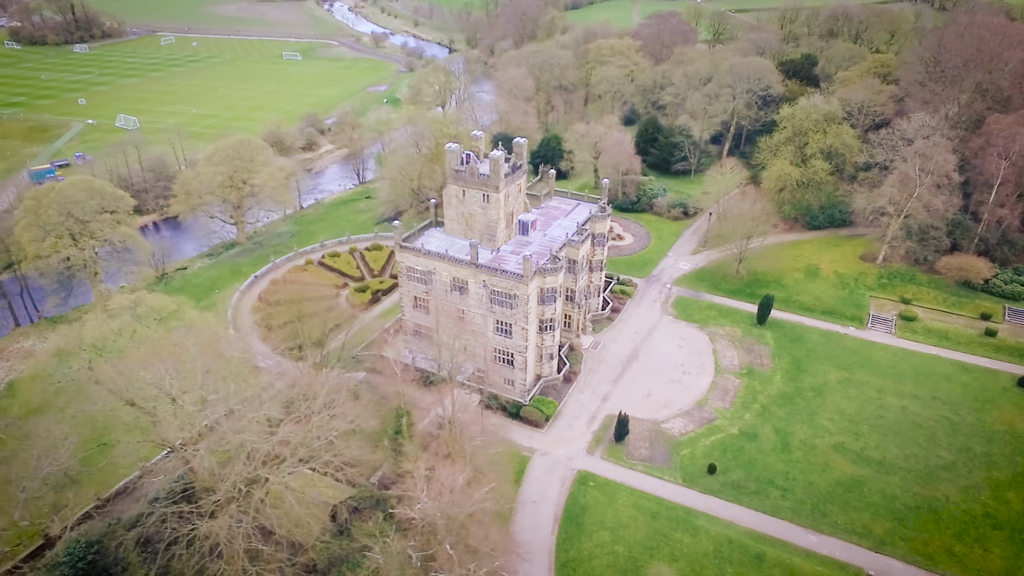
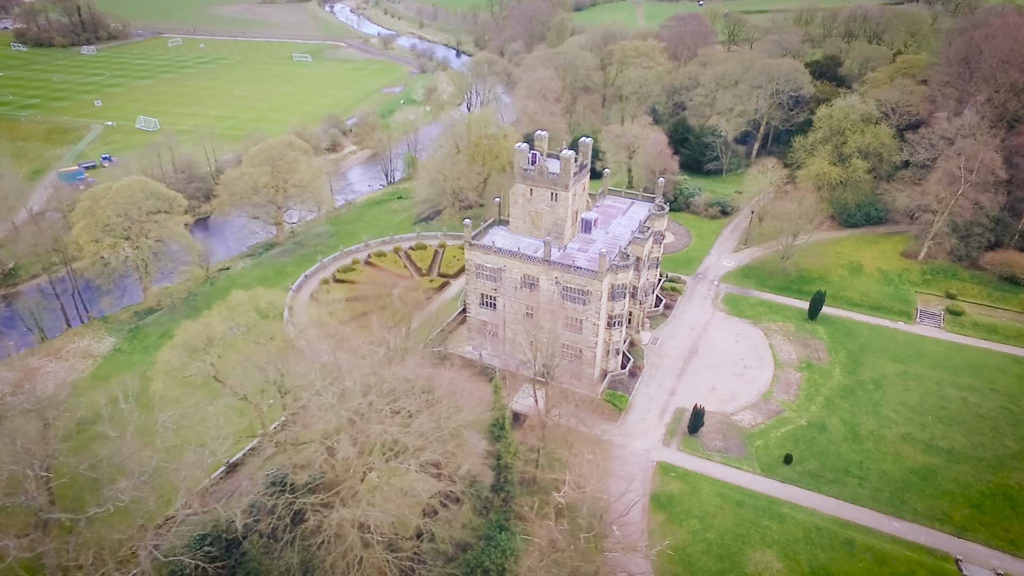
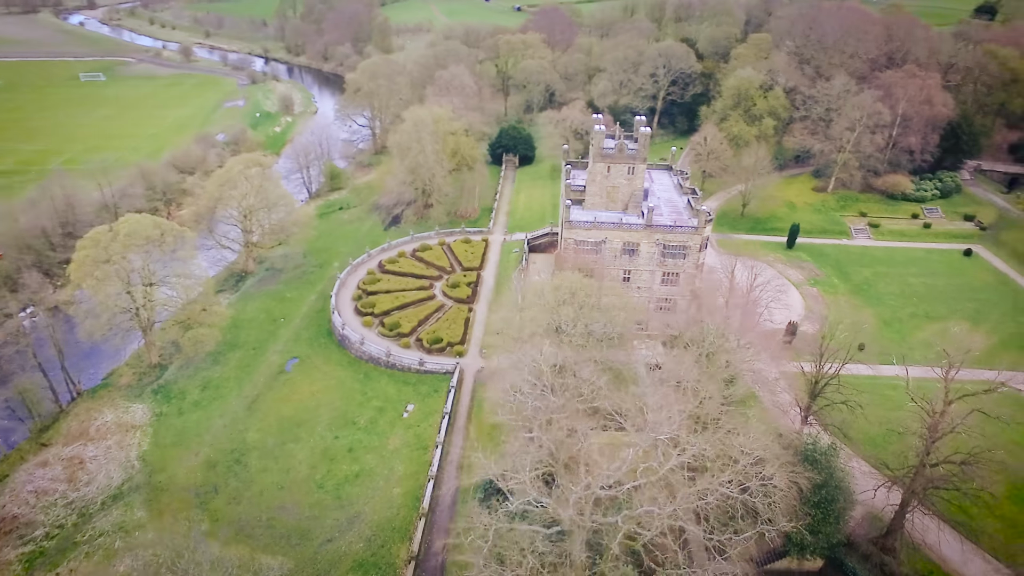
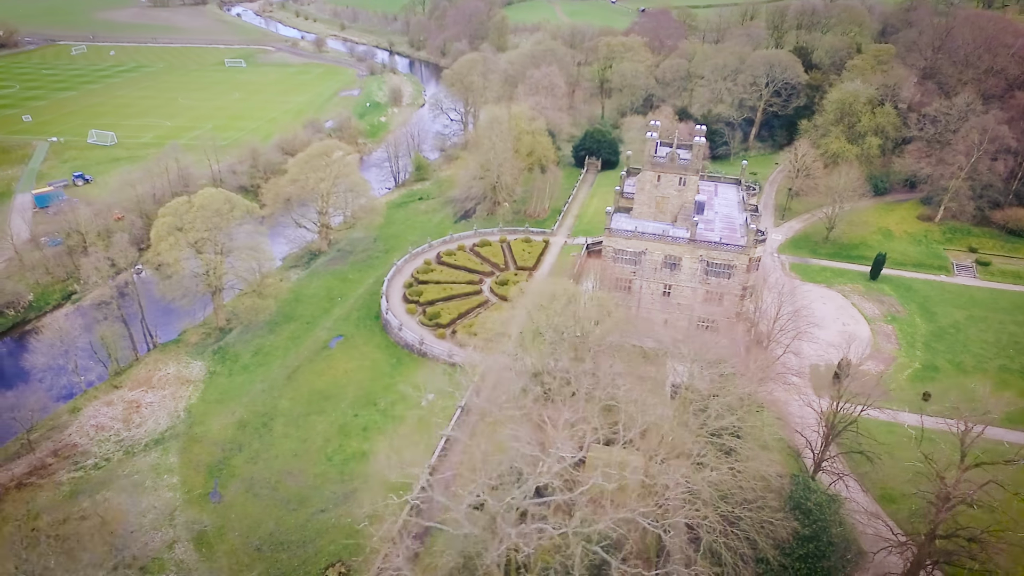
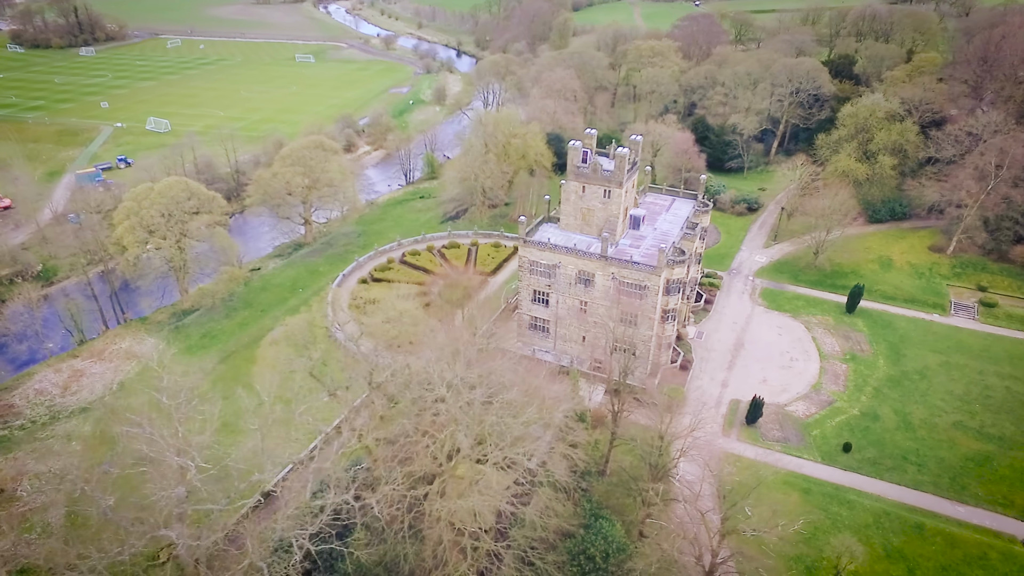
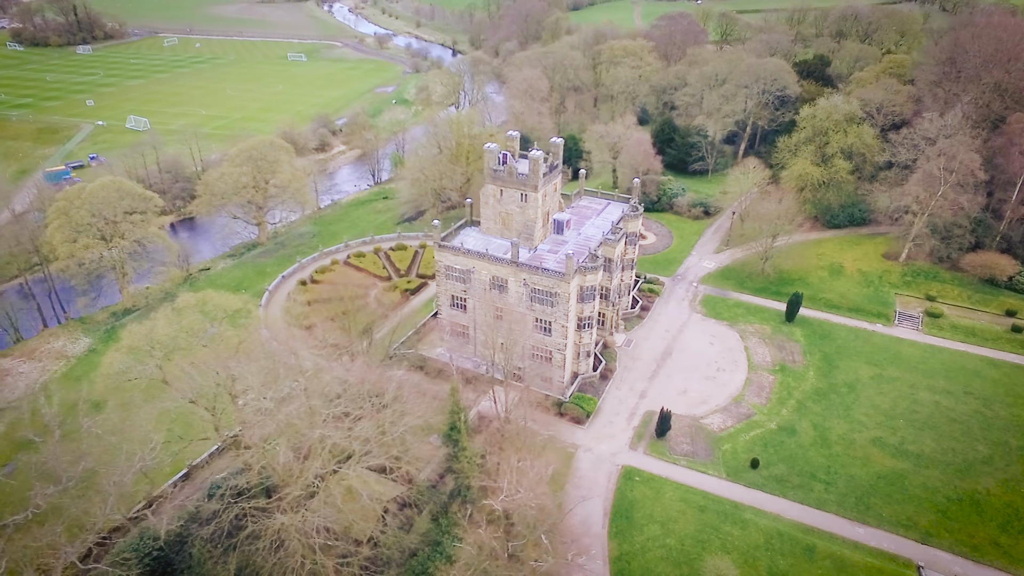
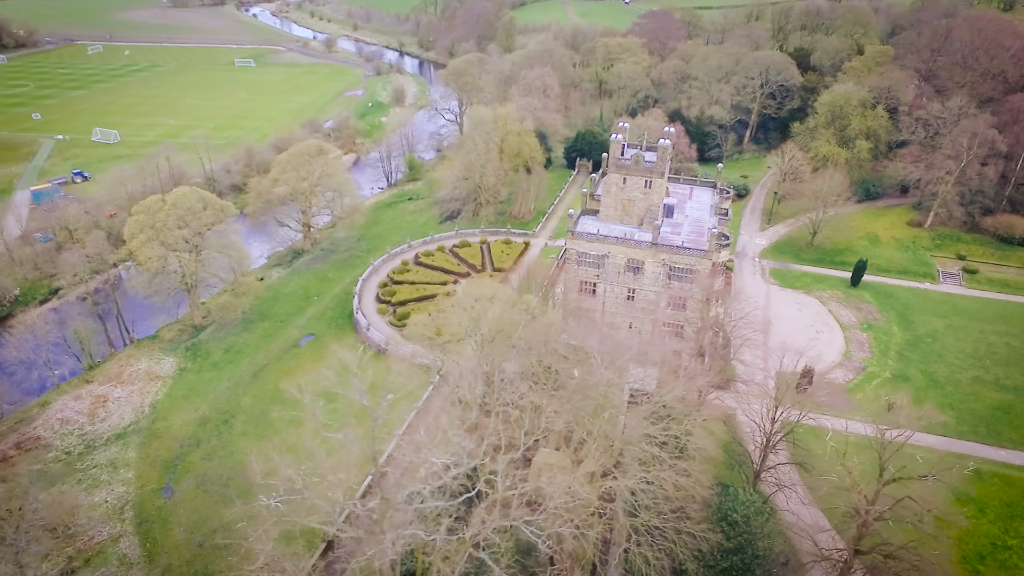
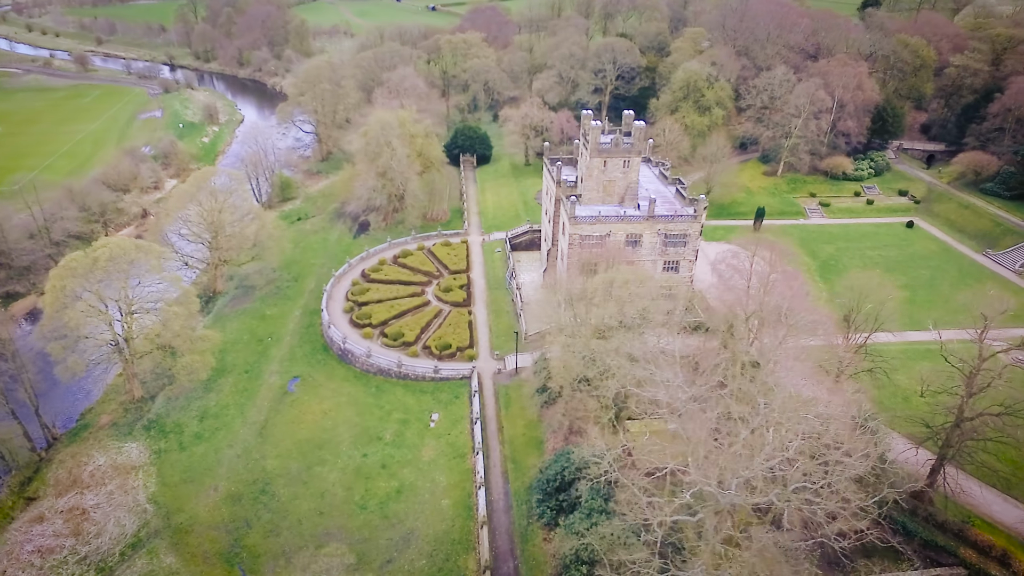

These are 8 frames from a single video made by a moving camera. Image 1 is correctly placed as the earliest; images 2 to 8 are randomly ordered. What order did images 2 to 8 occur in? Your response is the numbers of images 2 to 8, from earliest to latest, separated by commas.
6, 2, 5, 7, 4, 3, 8
